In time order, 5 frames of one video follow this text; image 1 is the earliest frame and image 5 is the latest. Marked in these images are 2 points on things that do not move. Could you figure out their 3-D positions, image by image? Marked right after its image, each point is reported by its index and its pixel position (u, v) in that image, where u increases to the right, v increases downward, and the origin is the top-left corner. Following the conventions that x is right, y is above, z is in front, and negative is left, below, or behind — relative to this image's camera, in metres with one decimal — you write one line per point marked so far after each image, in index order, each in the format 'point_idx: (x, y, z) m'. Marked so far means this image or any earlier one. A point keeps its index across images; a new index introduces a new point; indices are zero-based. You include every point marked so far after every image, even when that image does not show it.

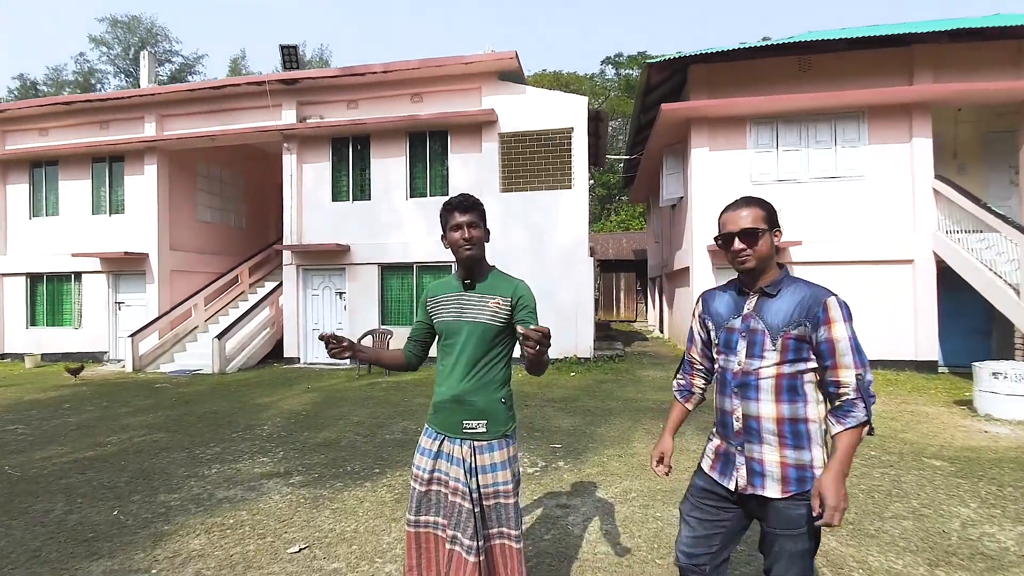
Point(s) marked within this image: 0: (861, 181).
0: (+6.5, +2.0, +9.6) m
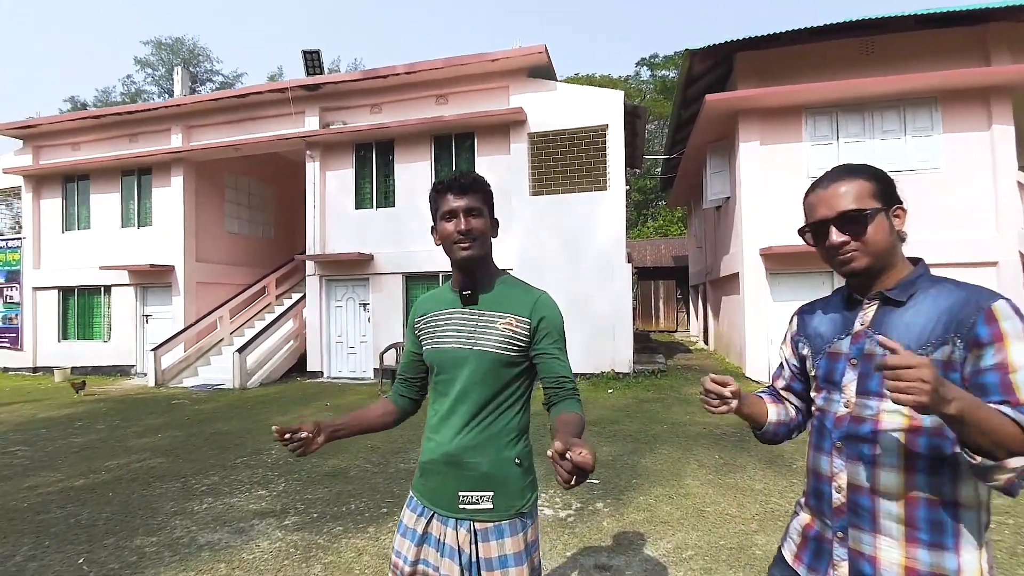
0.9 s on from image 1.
0: (+7.0, +1.9, +8.5) m
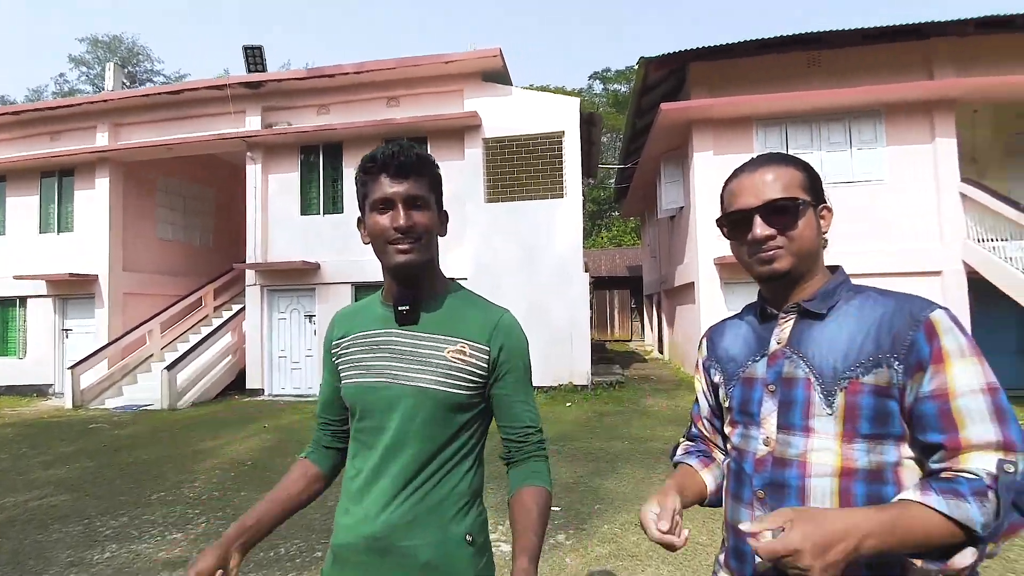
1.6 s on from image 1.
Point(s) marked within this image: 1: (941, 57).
0: (+6.3, +1.8, +8.8) m
1: (+7.3, +3.9, +8.7) m
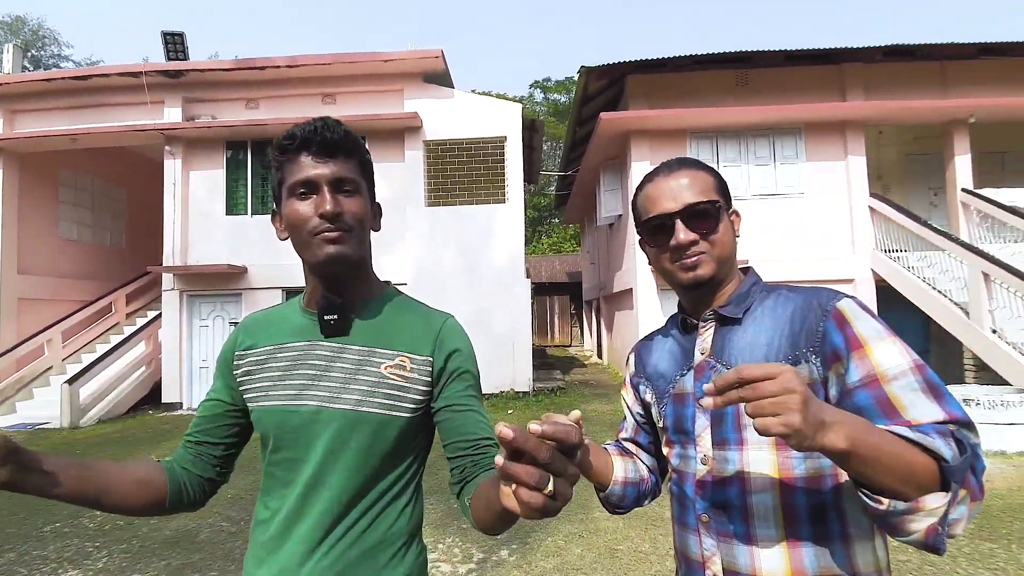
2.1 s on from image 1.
0: (+5.2, +1.6, +9.3) m
1: (+6.2, +3.8, +9.4) m
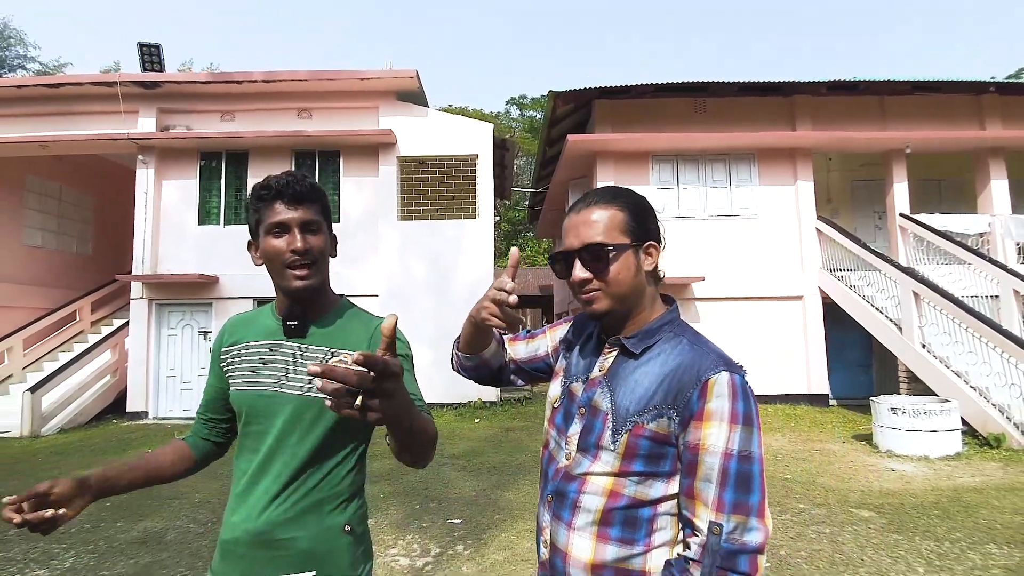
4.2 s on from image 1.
0: (+4.7, +1.3, +9.9) m
1: (+5.7, +3.5, +10.1) m
